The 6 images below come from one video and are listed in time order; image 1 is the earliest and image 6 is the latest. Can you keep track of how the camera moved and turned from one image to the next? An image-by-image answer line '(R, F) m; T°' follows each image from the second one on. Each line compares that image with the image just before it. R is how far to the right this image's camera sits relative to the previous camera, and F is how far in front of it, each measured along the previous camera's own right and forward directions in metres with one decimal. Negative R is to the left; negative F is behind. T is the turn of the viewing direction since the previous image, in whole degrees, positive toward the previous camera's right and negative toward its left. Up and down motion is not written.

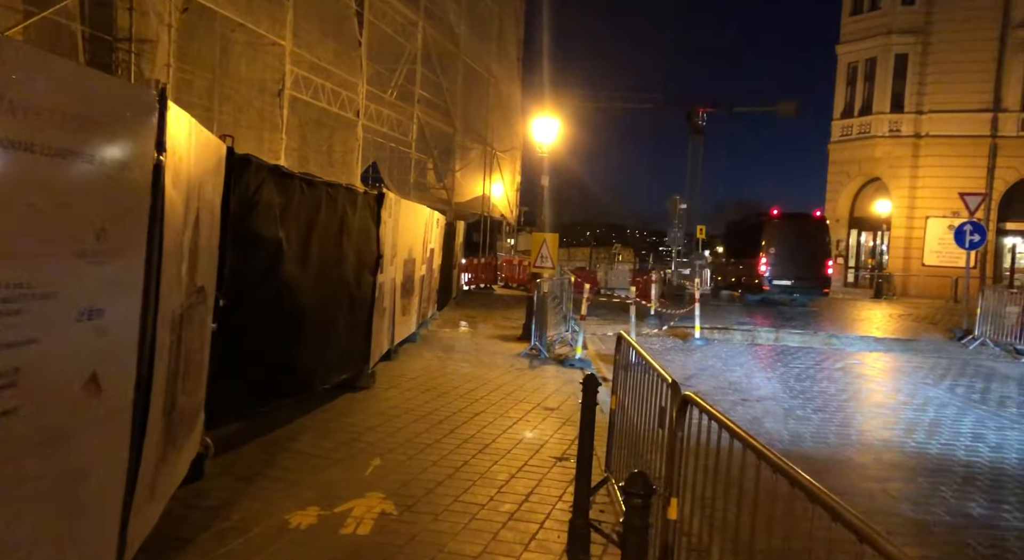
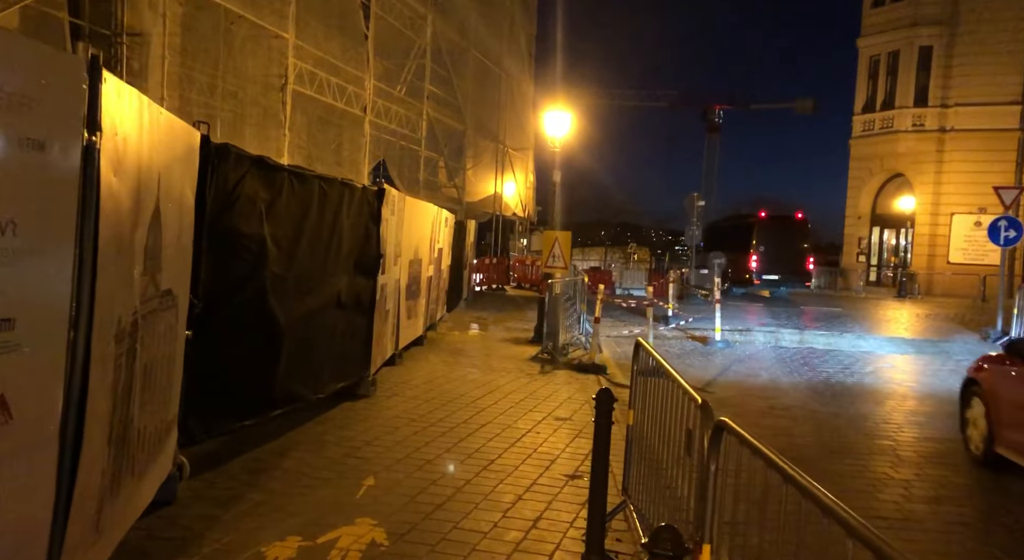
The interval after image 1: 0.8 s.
(+0.1, +0.6) m; -1°
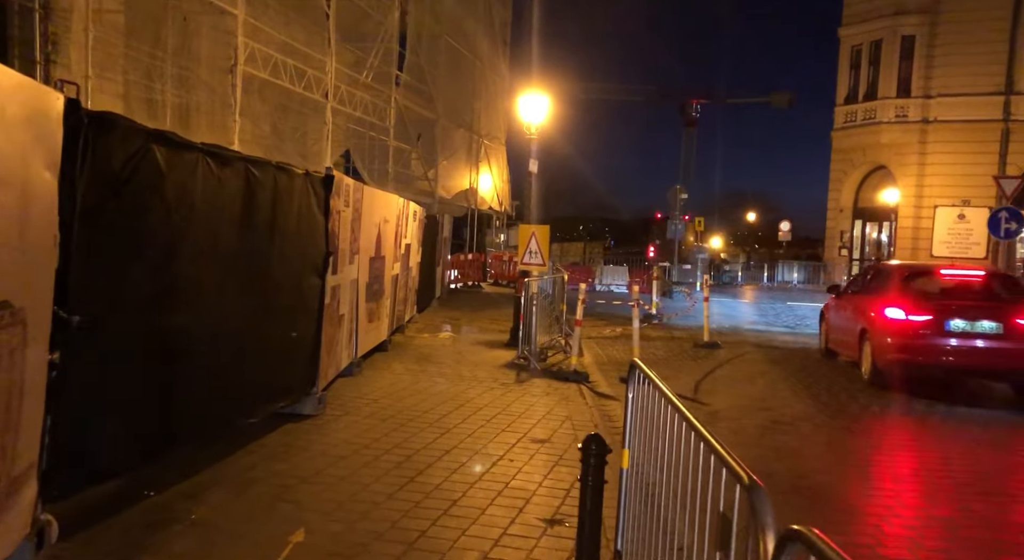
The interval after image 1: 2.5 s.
(+0.1, +1.1) m; +2°
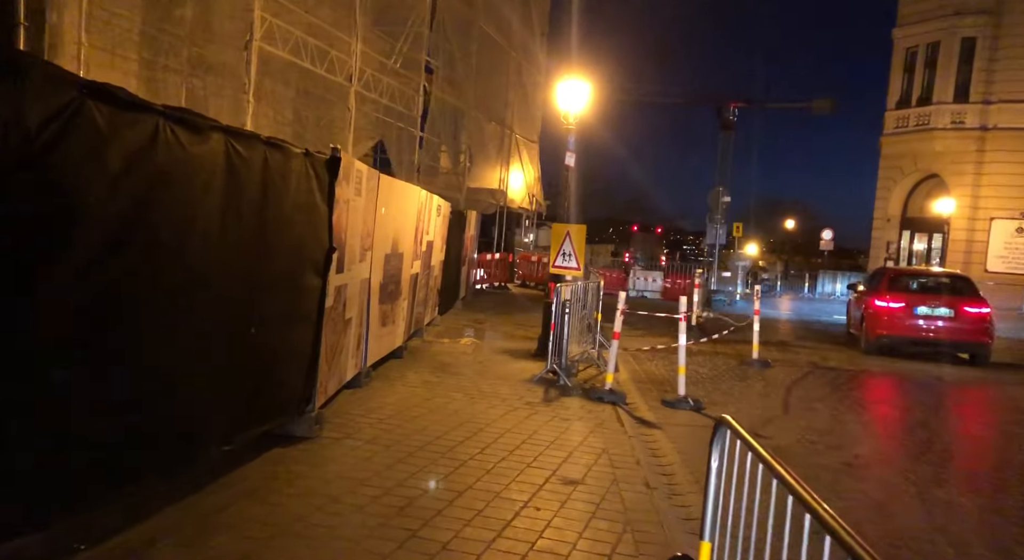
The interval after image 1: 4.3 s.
(0.0, +1.1) m; -2°
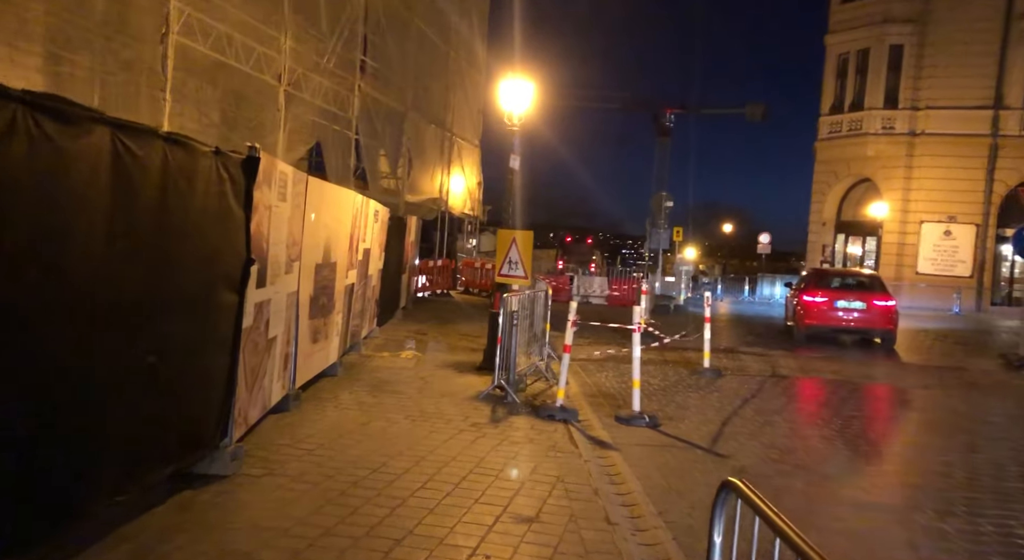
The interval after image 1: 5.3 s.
(0.0, +0.6) m; +4°
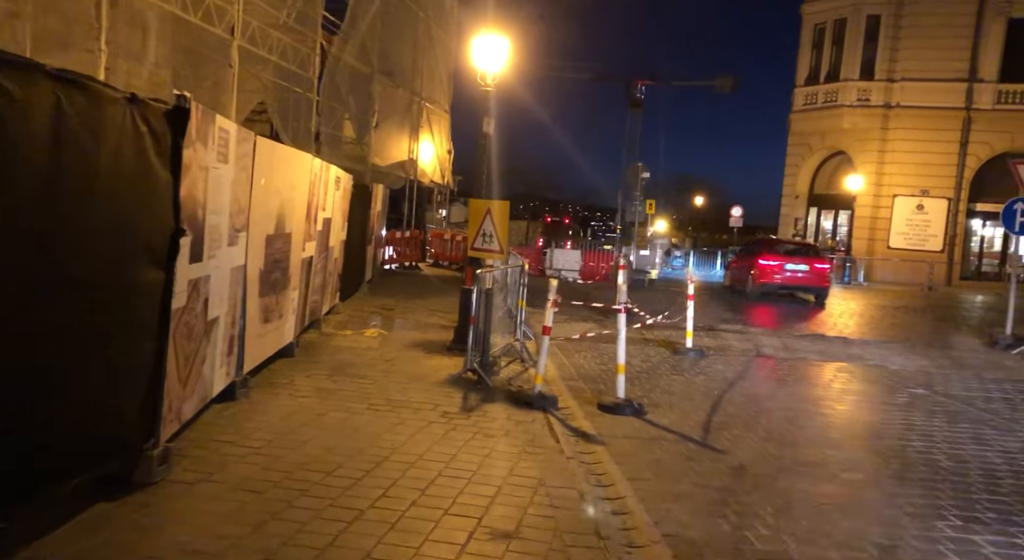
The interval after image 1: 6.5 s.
(0.0, +0.7) m; +2°
